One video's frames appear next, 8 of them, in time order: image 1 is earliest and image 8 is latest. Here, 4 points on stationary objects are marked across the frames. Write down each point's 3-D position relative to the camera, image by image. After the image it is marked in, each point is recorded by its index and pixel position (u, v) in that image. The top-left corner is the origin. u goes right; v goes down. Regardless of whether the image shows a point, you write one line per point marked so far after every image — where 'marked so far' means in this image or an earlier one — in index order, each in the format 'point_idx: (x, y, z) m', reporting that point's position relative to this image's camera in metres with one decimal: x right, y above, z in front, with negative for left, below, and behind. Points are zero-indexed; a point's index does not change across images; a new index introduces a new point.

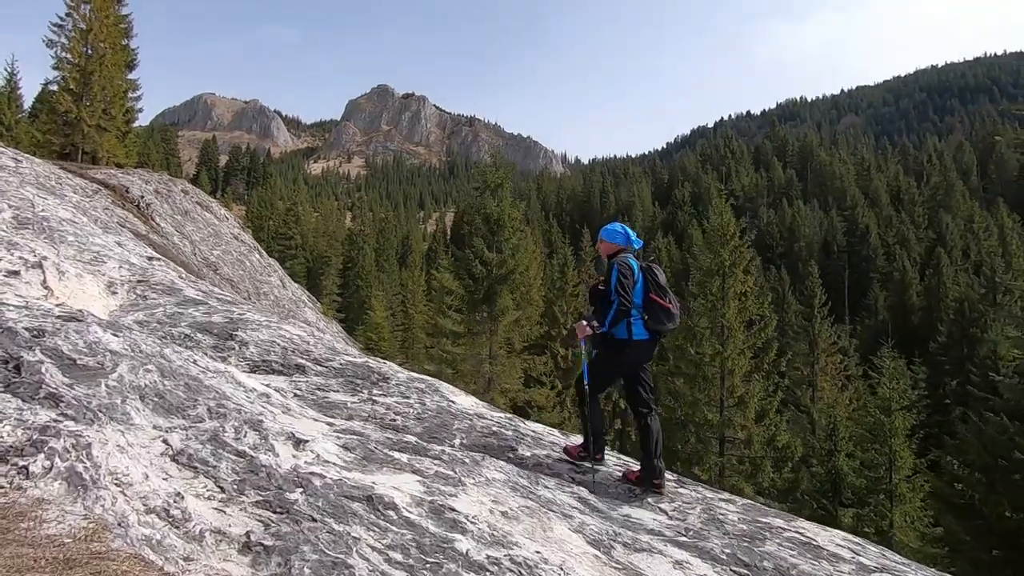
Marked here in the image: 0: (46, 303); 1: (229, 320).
0: (-4.8, -0.2, +6.1) m
1: (-3.7, -0.4, +7.8) m
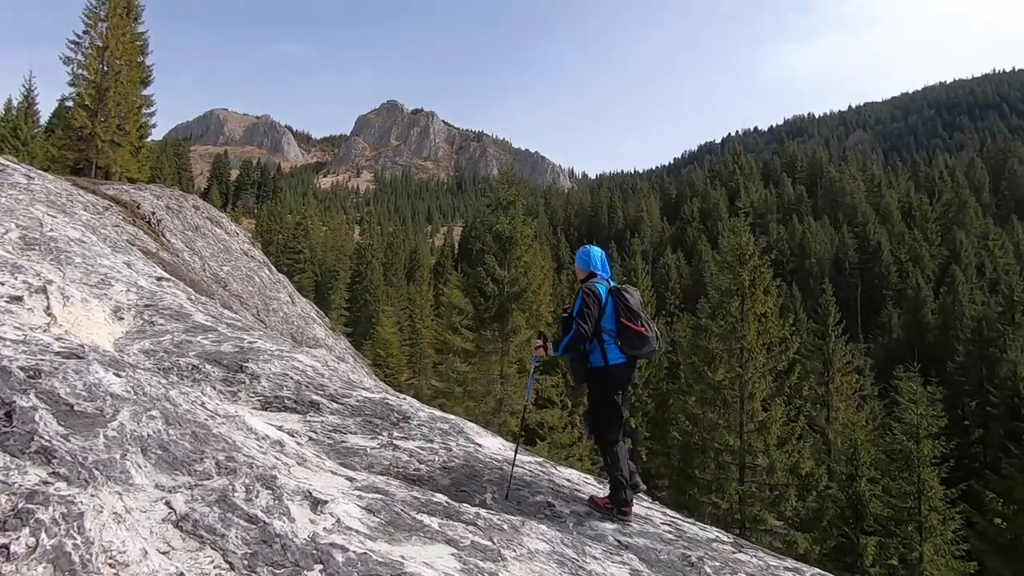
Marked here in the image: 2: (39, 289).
0: (-4.5, -0.5, +5.8) m
1: (-3.4, -0.8, +7.4) m
2: (-6.2, 0.0, +7.8) m
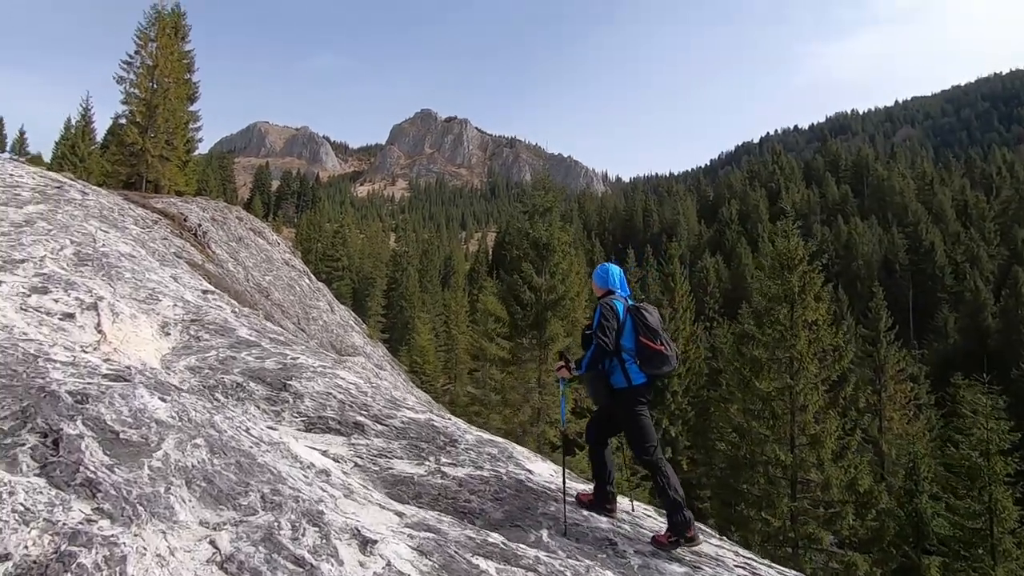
0: (-4.1, -0.7, +5.8) m
1: (-2.8, -1.0, +7.3) m
2: (-5.6, -0.2, +7.9) m
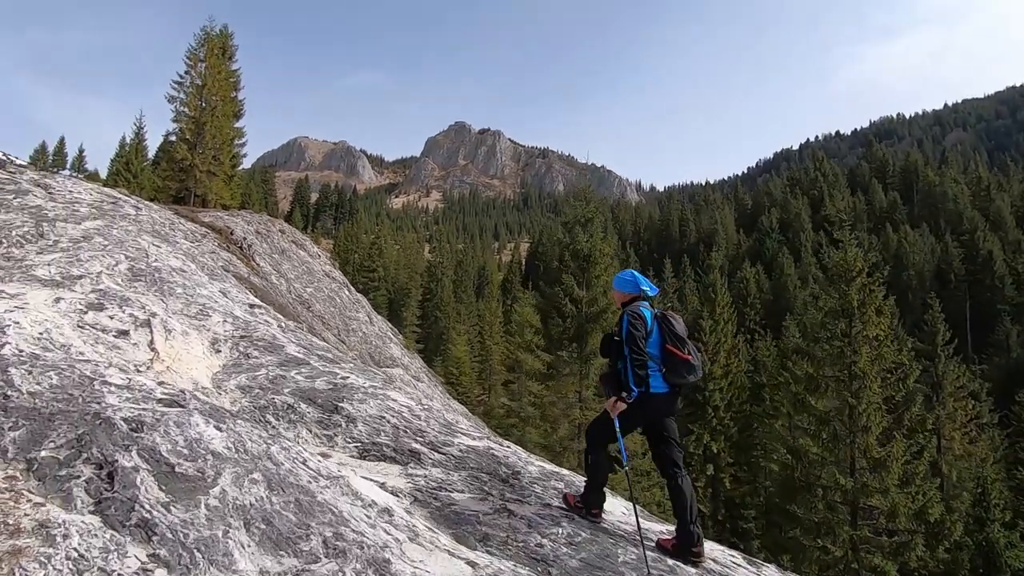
0: (-3.5, -0.9, +5.7) m
1: (-2.2, -1.2, +7.1) m
2: (-4.9, -0.5, +7.9) m
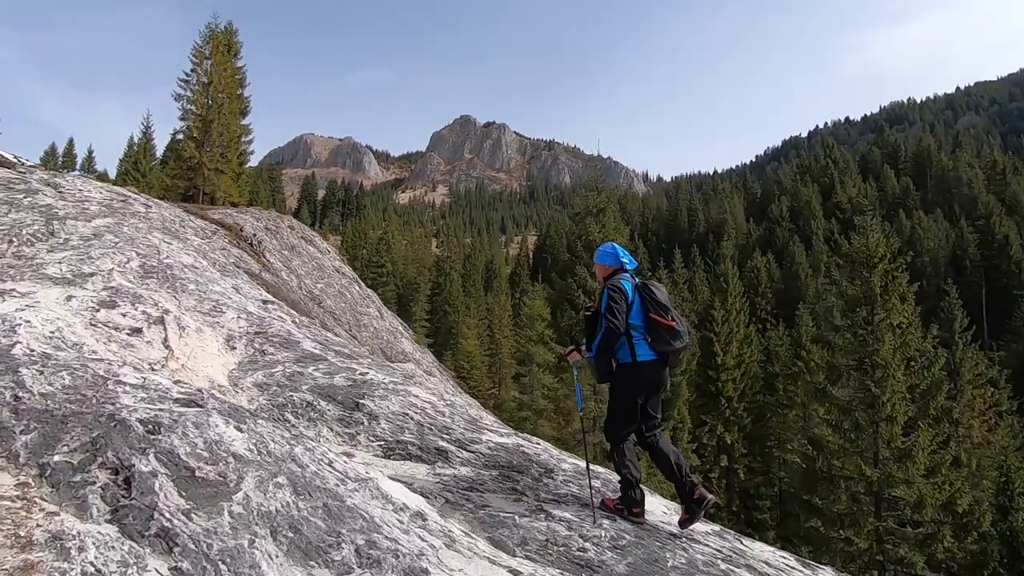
0: (-3.2, -0.8, +5.5) m
1: (-1.9, -1.1, +6.9) m
2: (-4.6, -0.4, +7.7) m
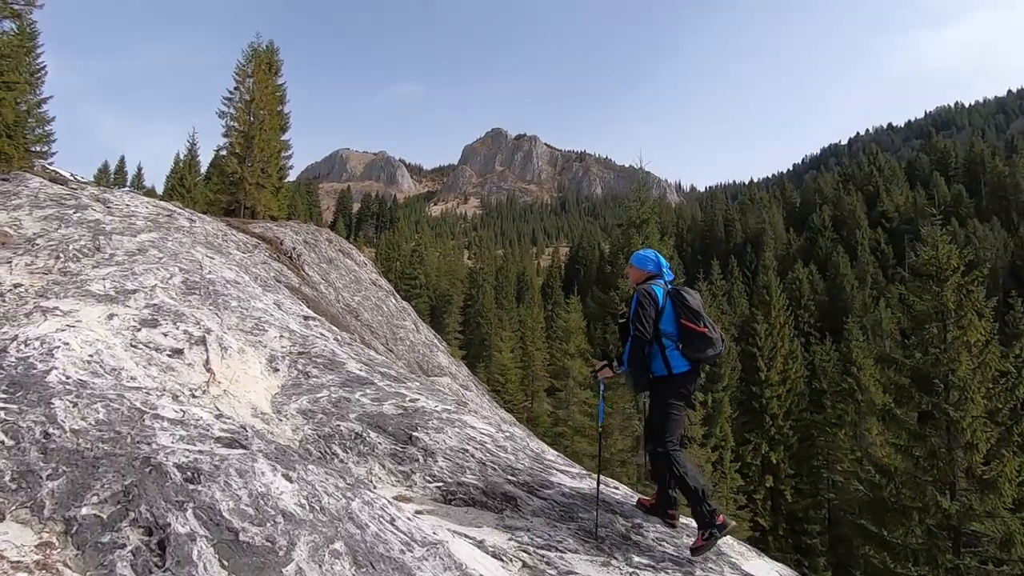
0: (-2.6, -1.0, +5.0) m
1: (-1.2, -1.3, +6.4) m
2: (-3.9, -0.7, +7.3) m
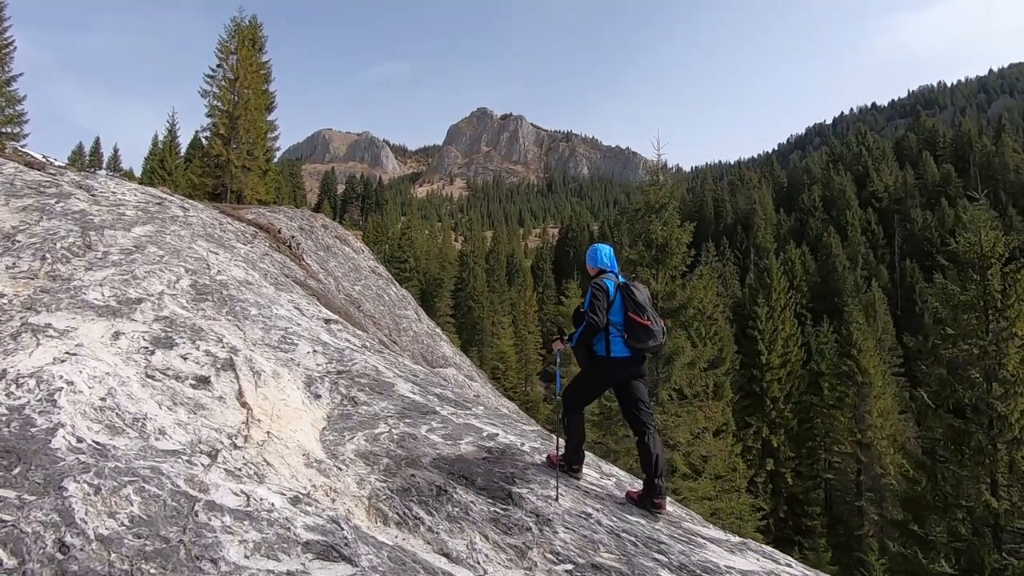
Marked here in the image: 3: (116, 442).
0: (-1.6, -1.2, +3.9) m
1: (-0.2, -1.5, +5.3) m
2: (-3.0, -0.8, +6.1) m
3: (-2.6, -1.0, +3.9) m
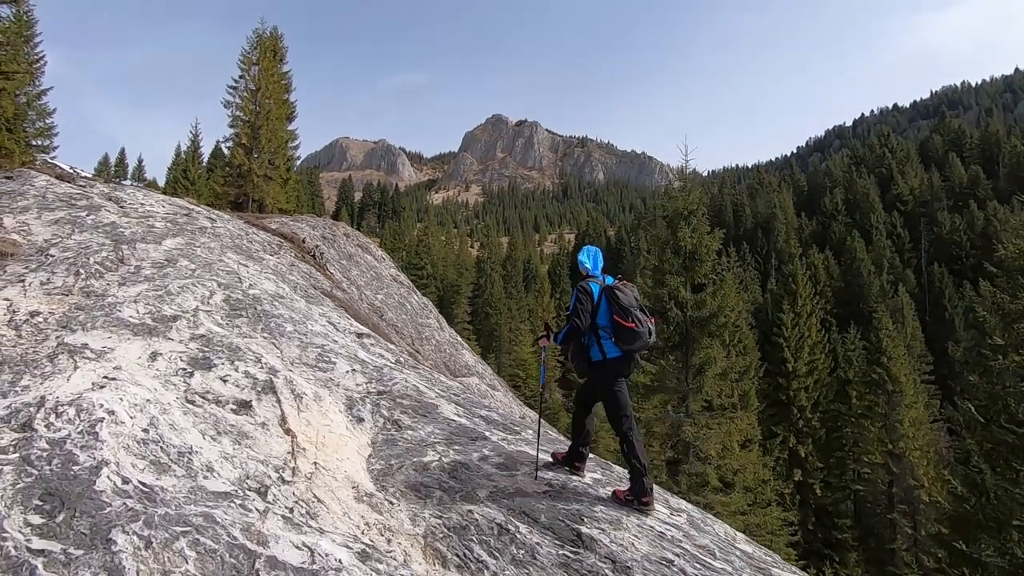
0: (-1.2, -1.4, +3.5) m
1: (+0.3, -1.6, +4.9) m
2: (-2.4, -1.0, +5.9) m
3: (-2.1, -1.2, +3.6) m
